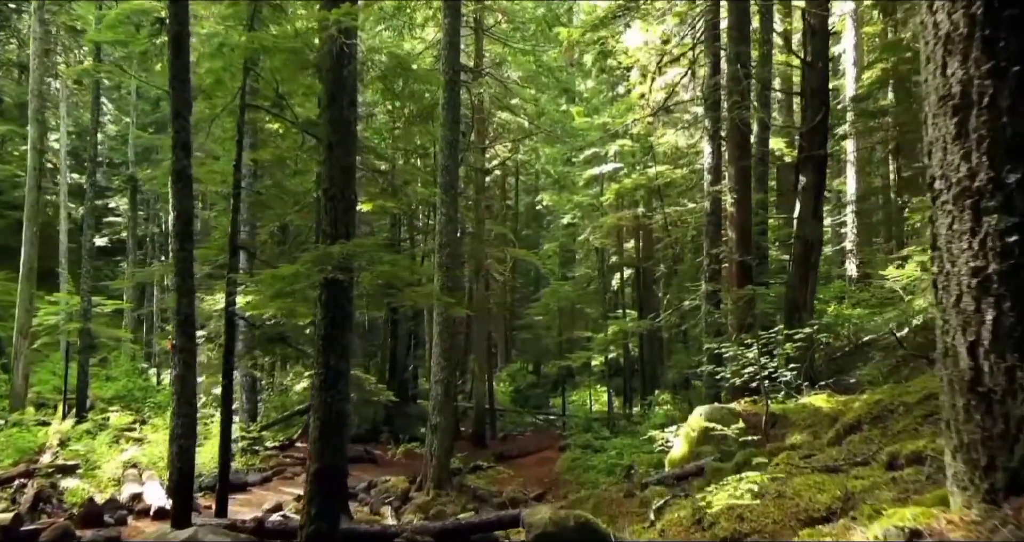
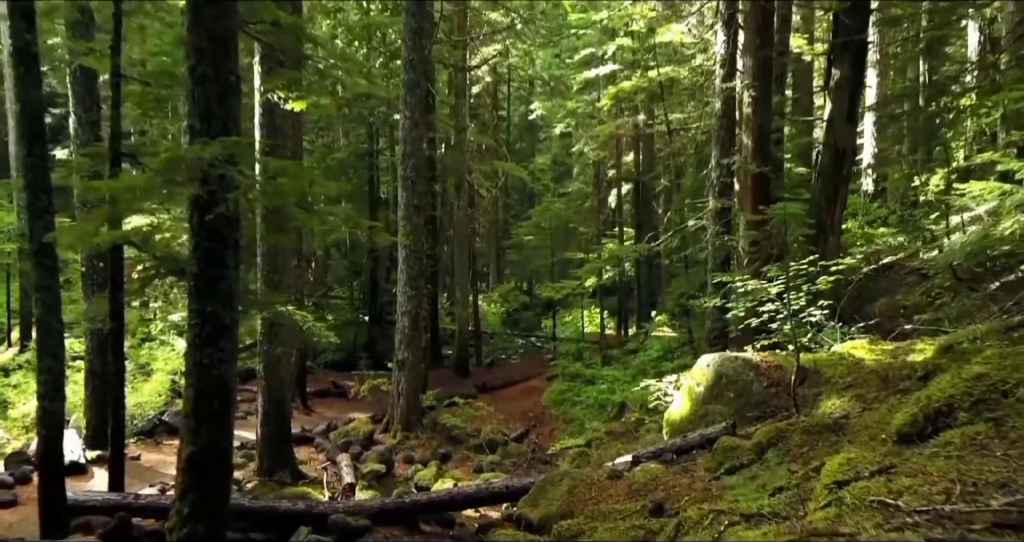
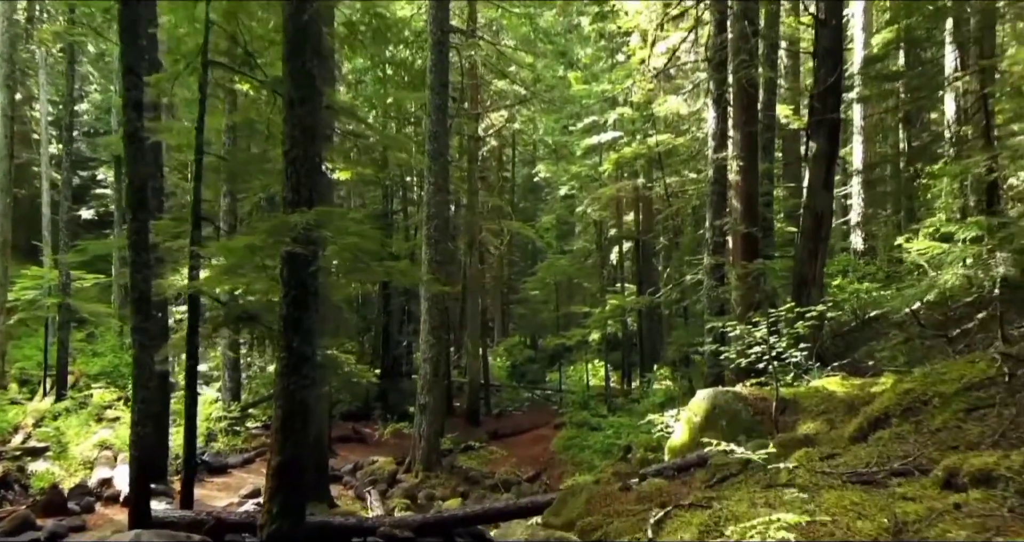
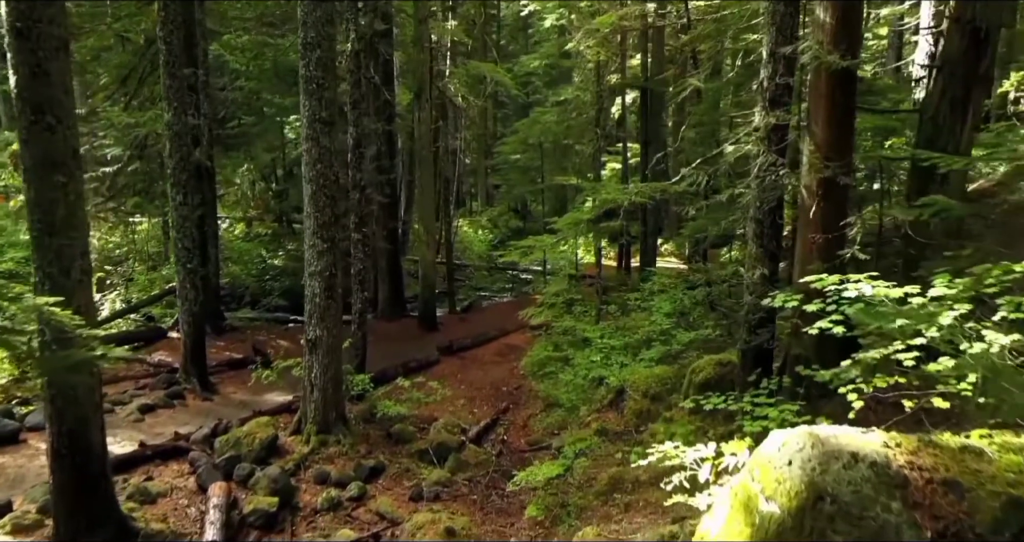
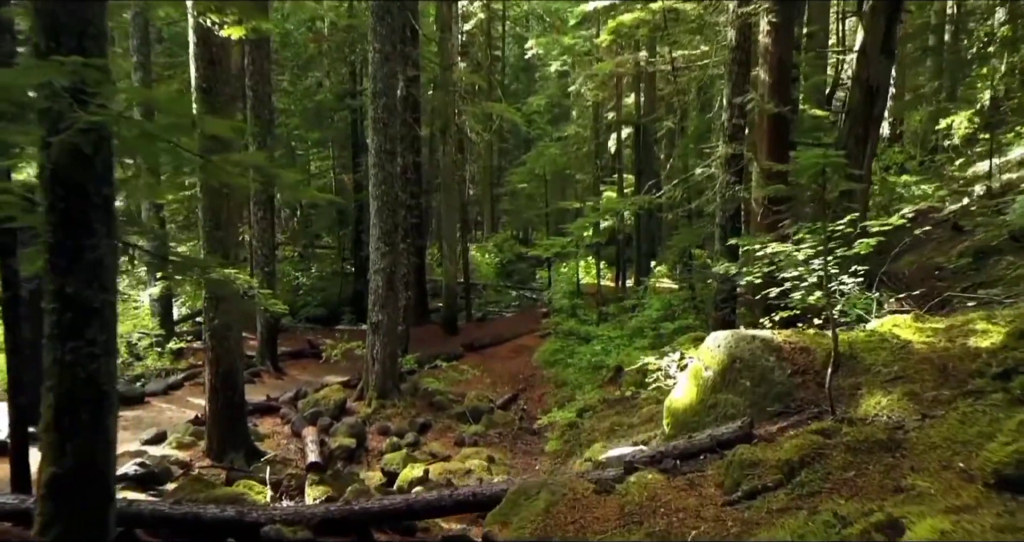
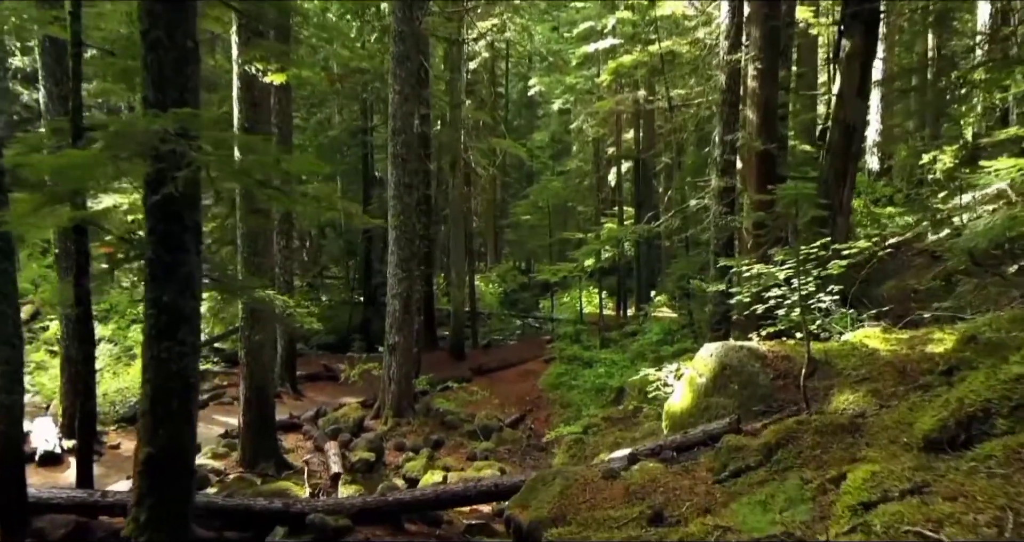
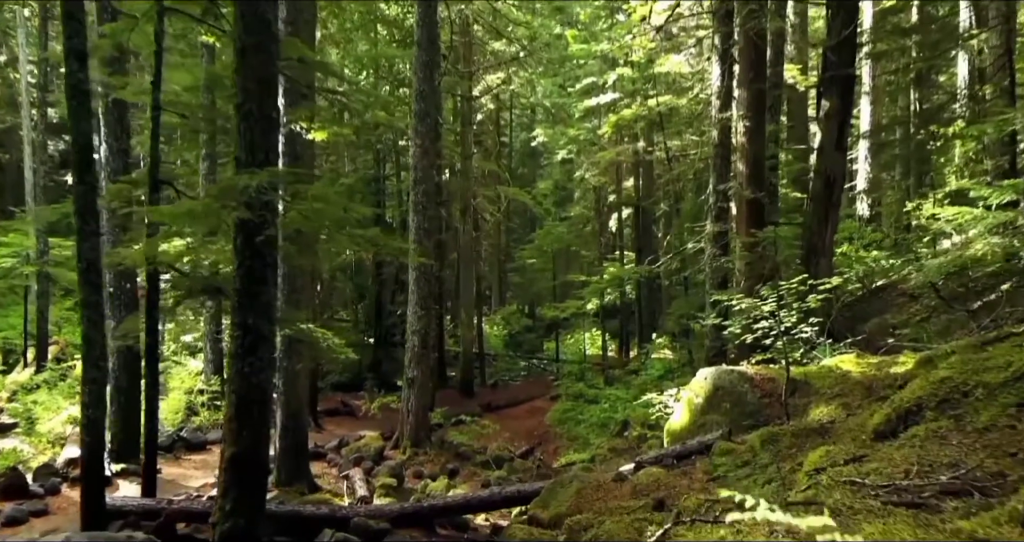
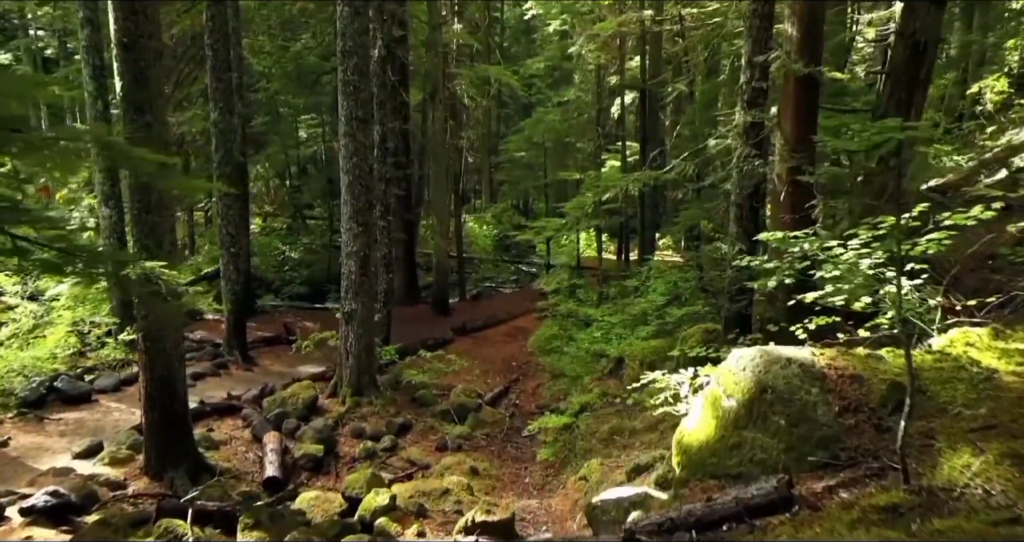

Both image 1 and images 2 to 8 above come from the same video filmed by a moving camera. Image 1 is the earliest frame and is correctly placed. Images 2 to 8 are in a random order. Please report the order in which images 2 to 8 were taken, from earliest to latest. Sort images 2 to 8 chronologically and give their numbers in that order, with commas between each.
3, 7, 2, 6, 5, 8, 4
